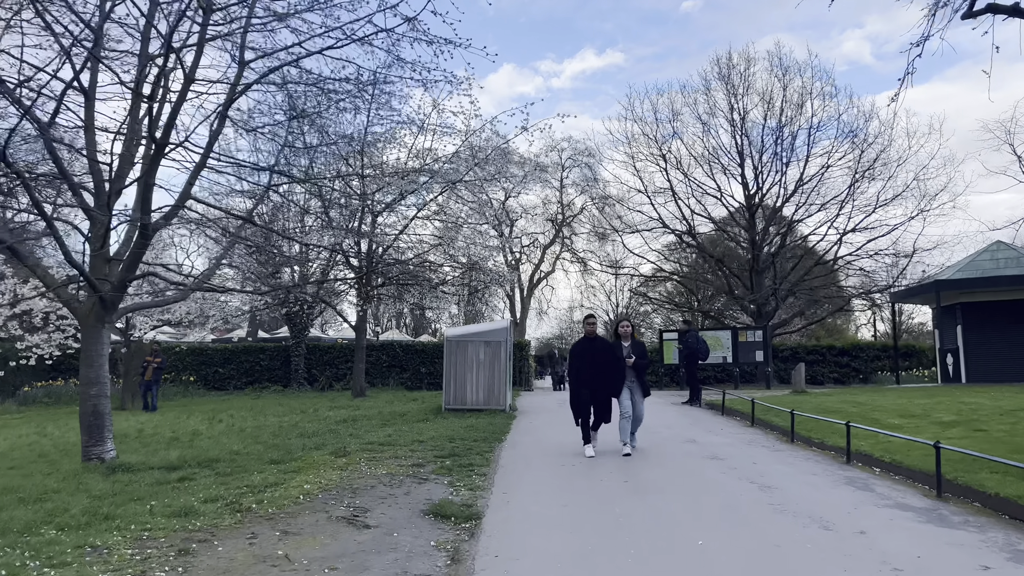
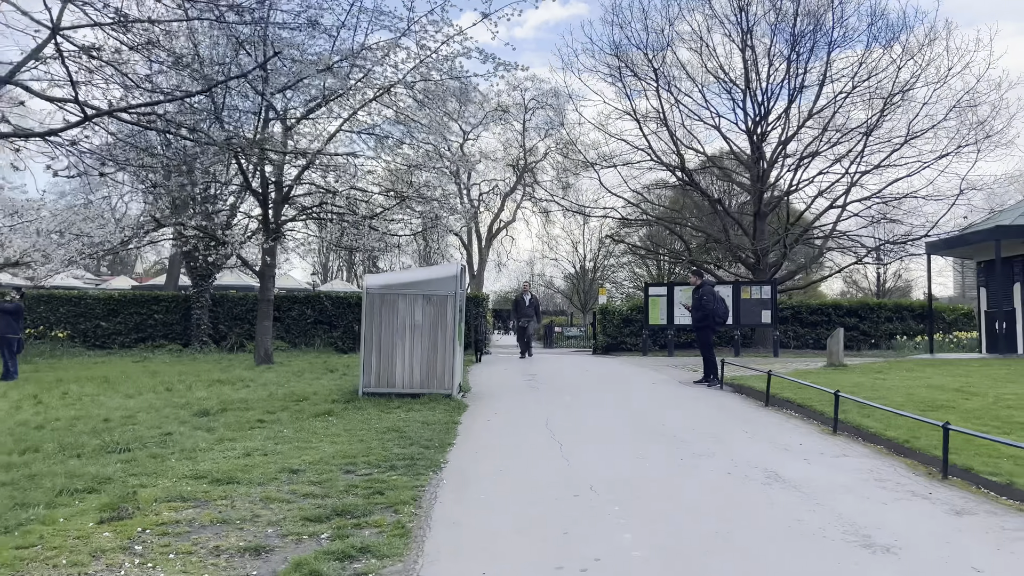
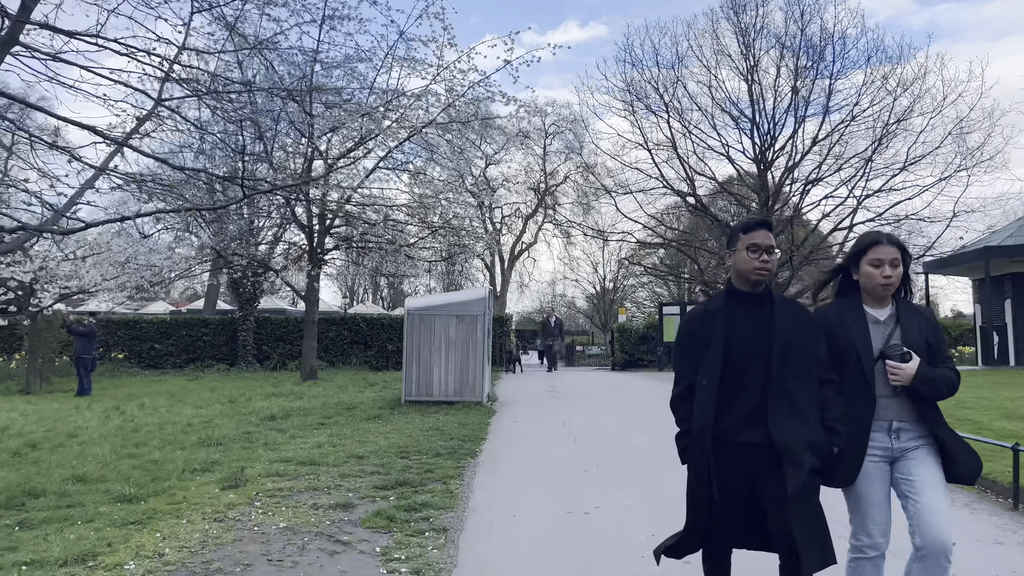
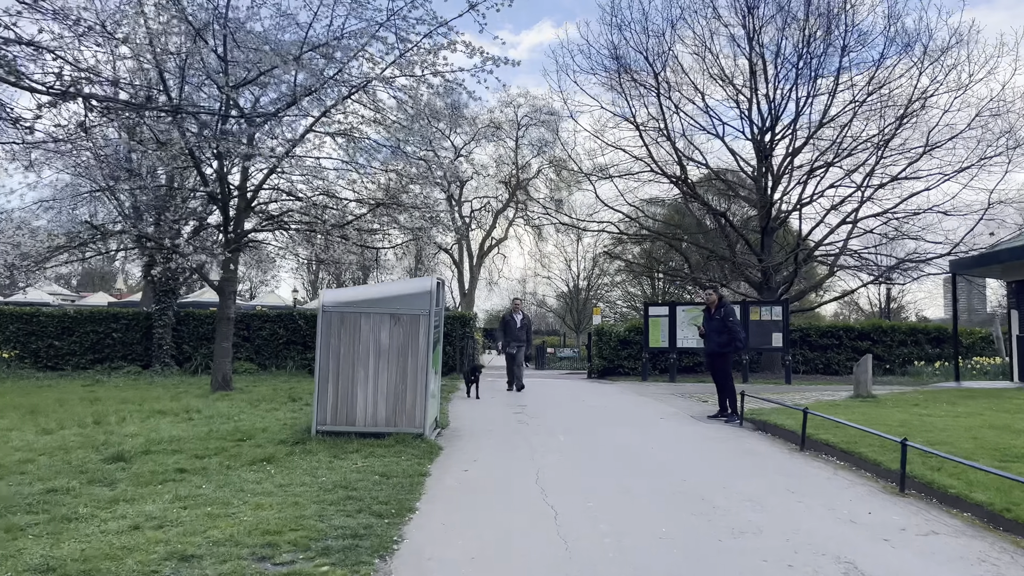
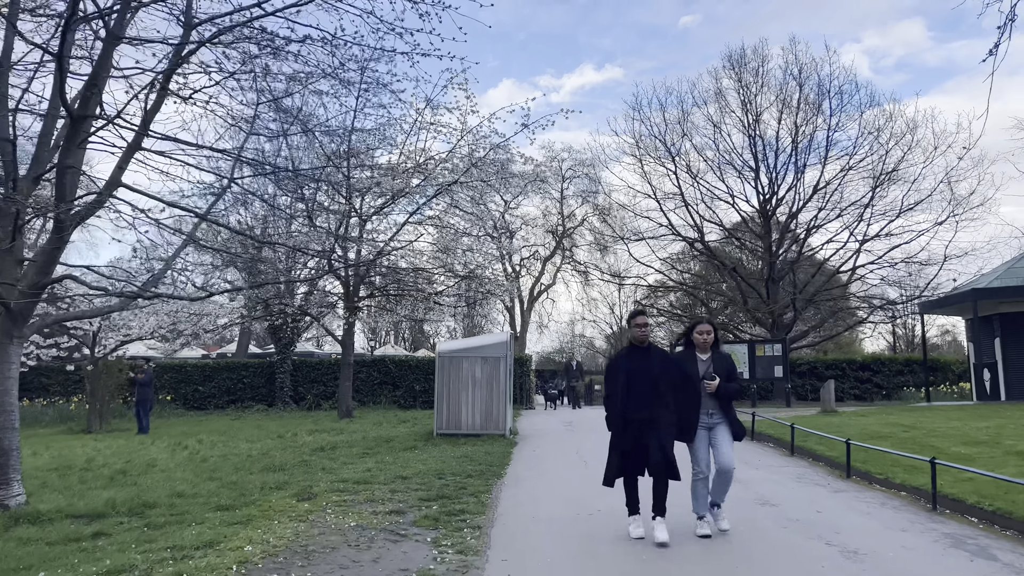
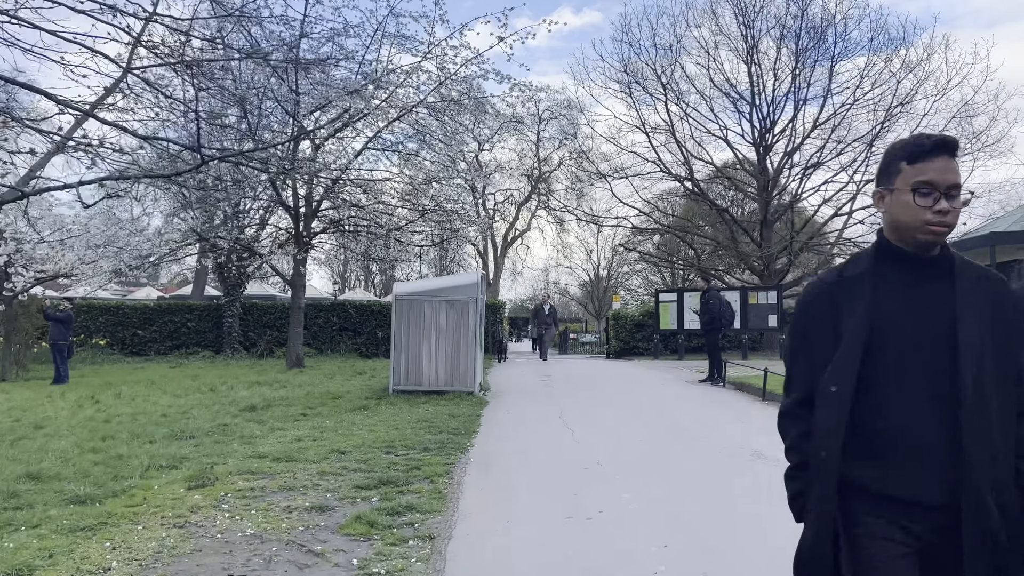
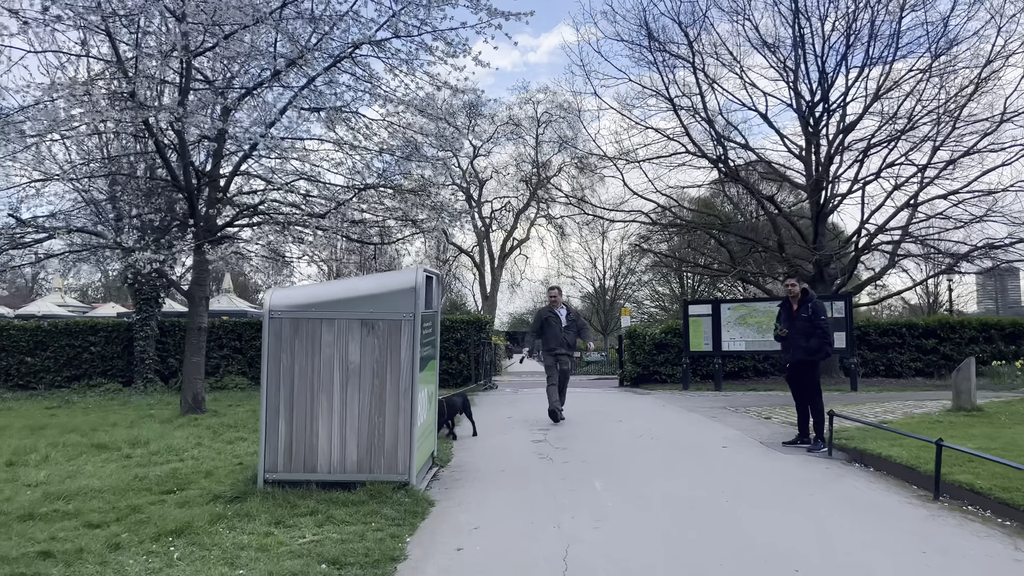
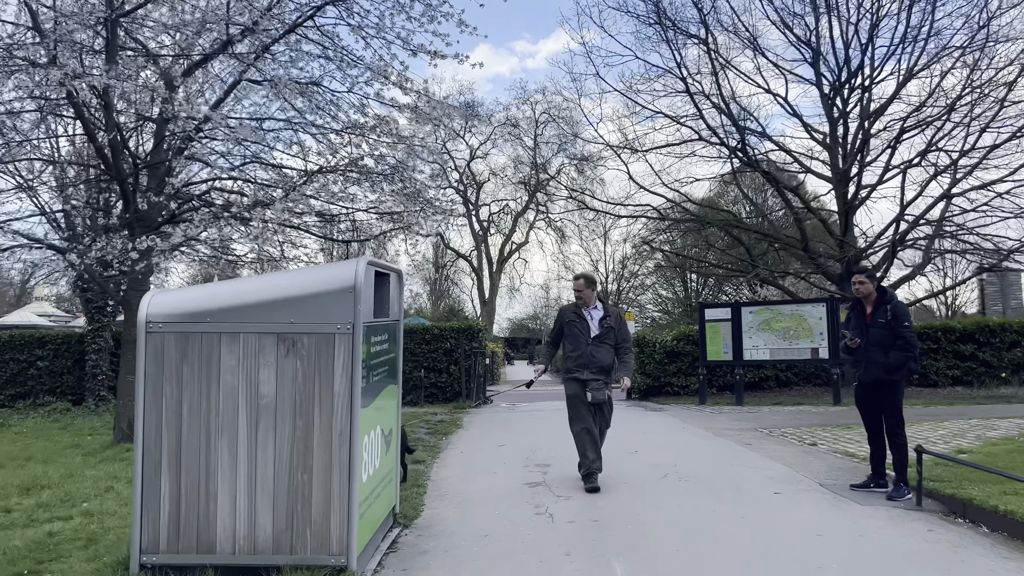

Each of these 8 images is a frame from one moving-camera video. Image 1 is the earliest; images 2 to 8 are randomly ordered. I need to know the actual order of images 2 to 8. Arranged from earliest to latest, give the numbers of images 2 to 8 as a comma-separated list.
5, 3, 6, 2, 4, 7, 8
